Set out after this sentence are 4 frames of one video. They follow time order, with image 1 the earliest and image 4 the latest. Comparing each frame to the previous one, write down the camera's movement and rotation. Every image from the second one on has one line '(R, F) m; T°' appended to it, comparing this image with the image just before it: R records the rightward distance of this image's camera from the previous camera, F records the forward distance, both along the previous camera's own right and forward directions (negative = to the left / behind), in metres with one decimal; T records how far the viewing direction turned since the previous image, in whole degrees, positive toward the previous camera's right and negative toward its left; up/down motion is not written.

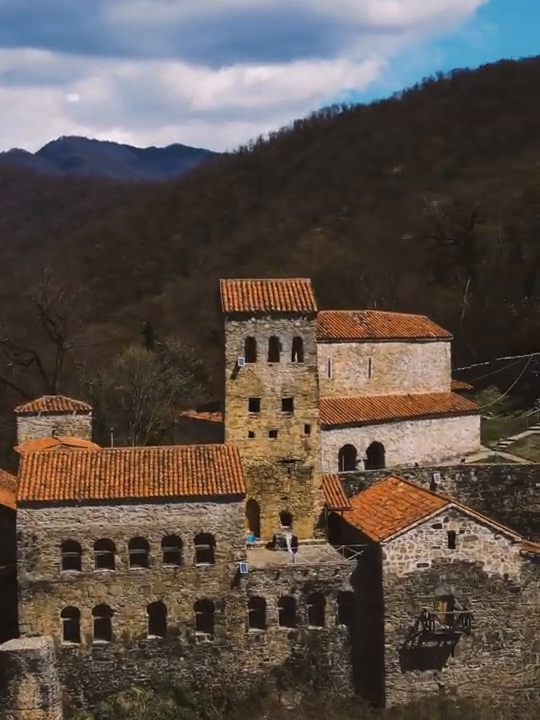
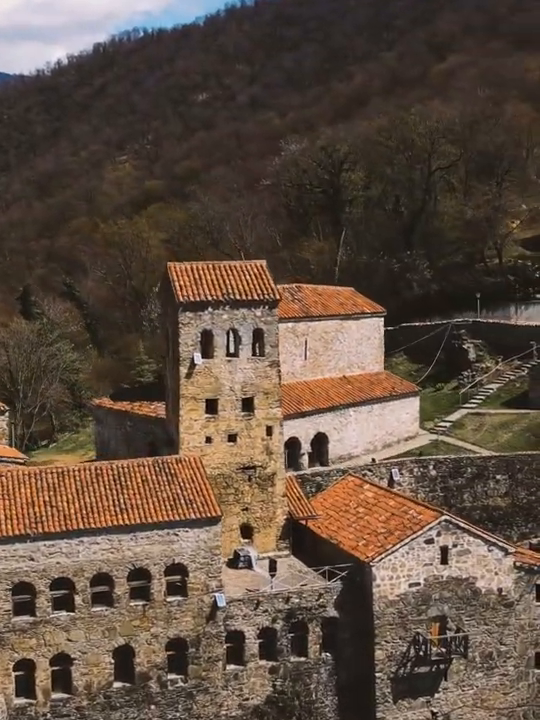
(-4.7, +4.8) m; +10°
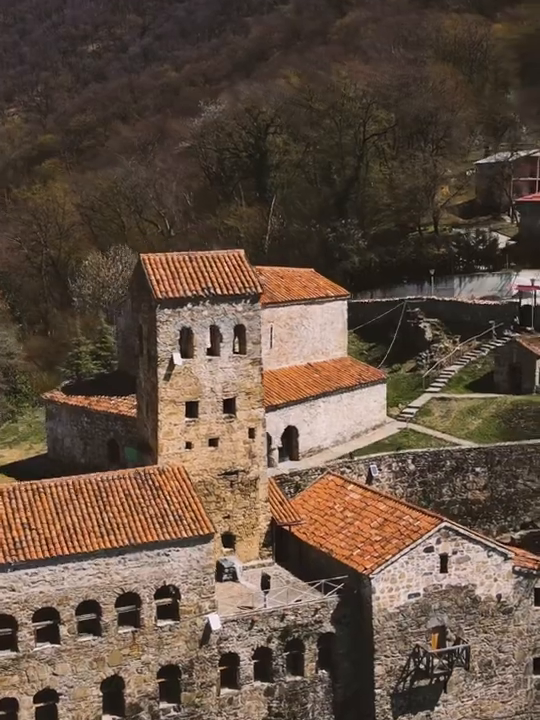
(-2.5, +2.3) m; +5°
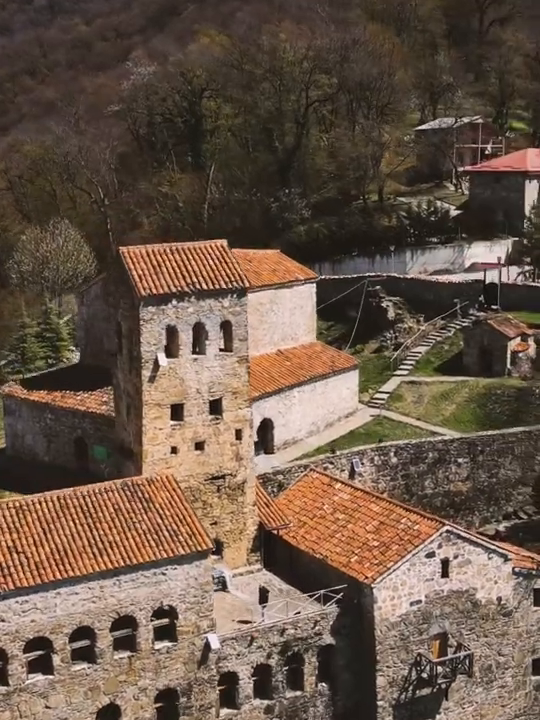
(-2.1, +1.8) m; +5°
